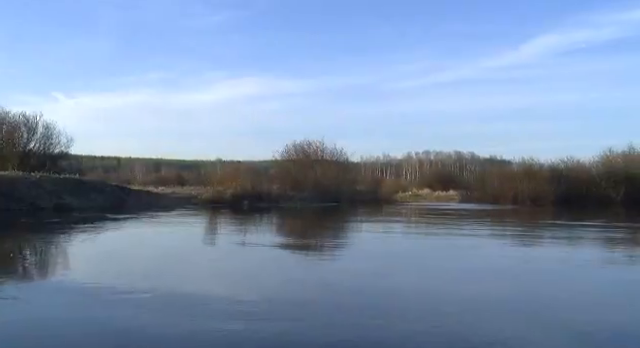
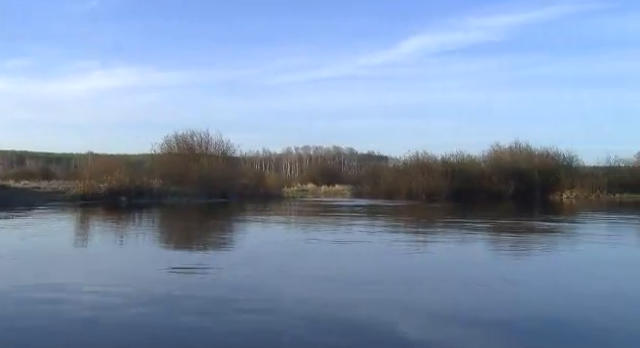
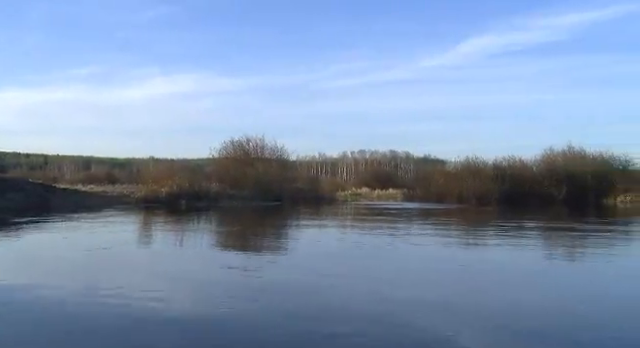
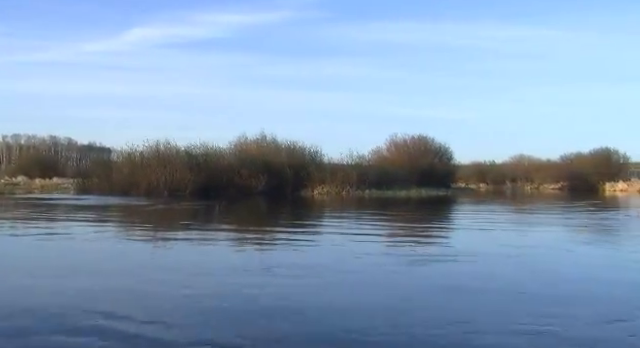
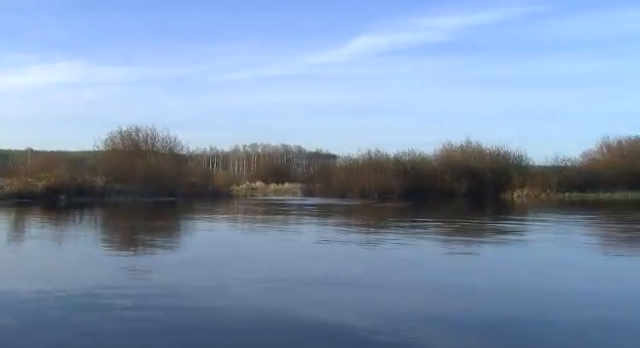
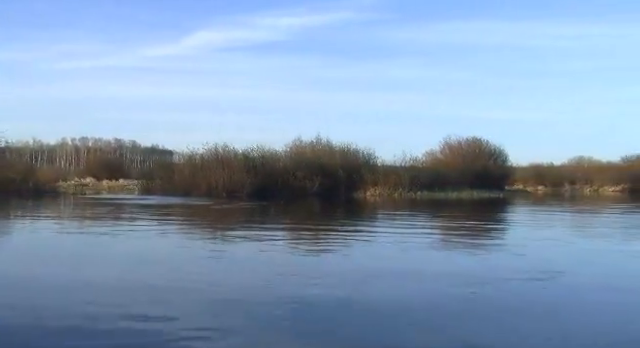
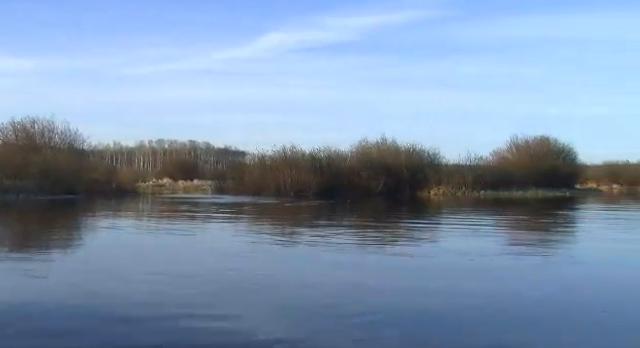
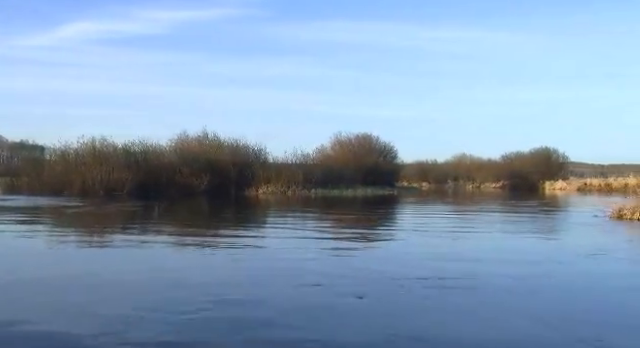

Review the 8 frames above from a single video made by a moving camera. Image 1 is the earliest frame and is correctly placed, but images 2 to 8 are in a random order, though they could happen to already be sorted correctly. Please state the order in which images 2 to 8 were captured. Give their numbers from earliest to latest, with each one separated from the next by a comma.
3, 2, 5, 7, 6, 4, 8
